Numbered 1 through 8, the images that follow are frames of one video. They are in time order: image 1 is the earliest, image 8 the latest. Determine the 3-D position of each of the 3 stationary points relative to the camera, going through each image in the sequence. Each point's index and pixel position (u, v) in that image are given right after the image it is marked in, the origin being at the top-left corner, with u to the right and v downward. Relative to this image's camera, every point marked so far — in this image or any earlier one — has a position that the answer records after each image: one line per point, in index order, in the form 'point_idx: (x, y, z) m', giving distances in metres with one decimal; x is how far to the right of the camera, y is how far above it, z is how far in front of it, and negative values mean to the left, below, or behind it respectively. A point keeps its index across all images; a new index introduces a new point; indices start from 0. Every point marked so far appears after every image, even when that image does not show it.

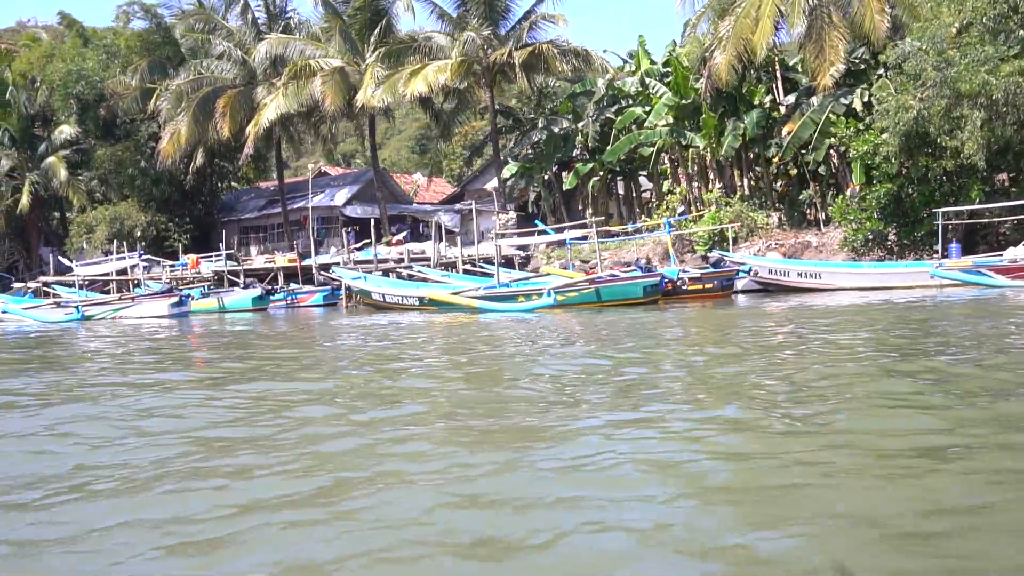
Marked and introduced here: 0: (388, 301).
0: (-2.7, -0.3, +18.9) m
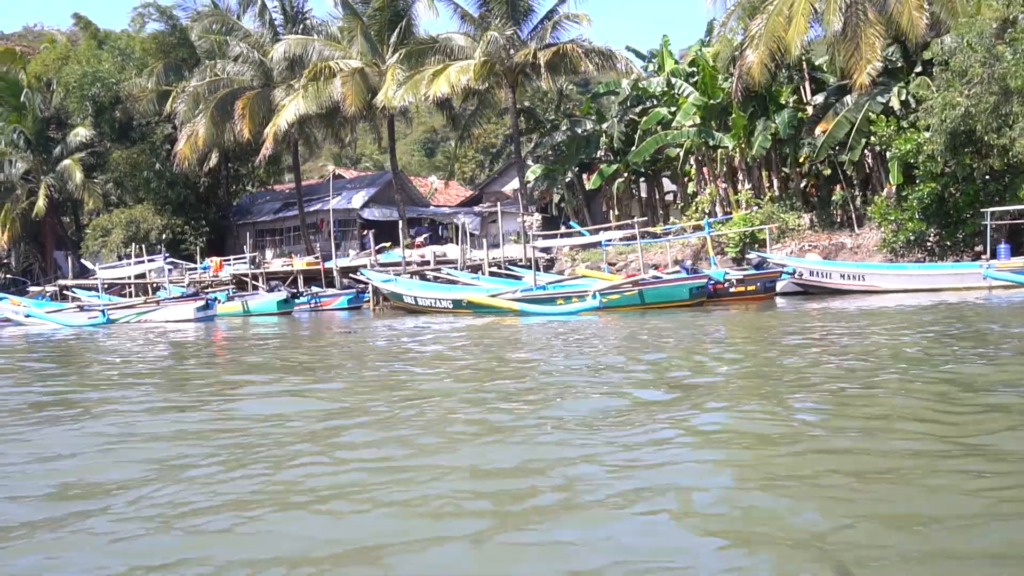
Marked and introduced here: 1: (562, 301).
0: (-1.9, -0.3, +18.6) m
1: (+1.1, -0.2, +16.6) m
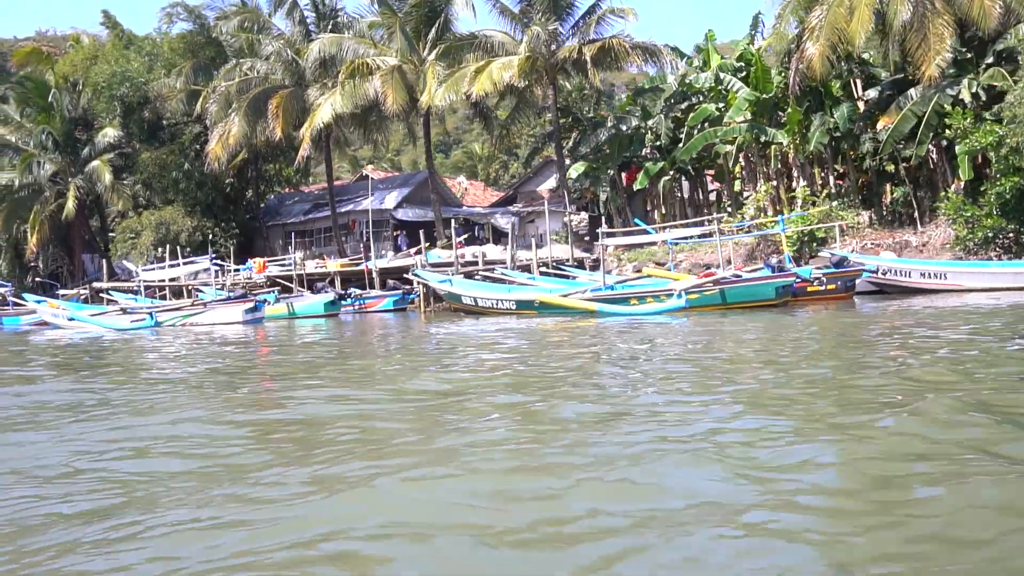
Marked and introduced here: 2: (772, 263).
0: (-0.6, -0.4, +18.0) m
1: (+2.4, -0.2, +15.9) m
2: (+4.9, +0.5, +15.9) m
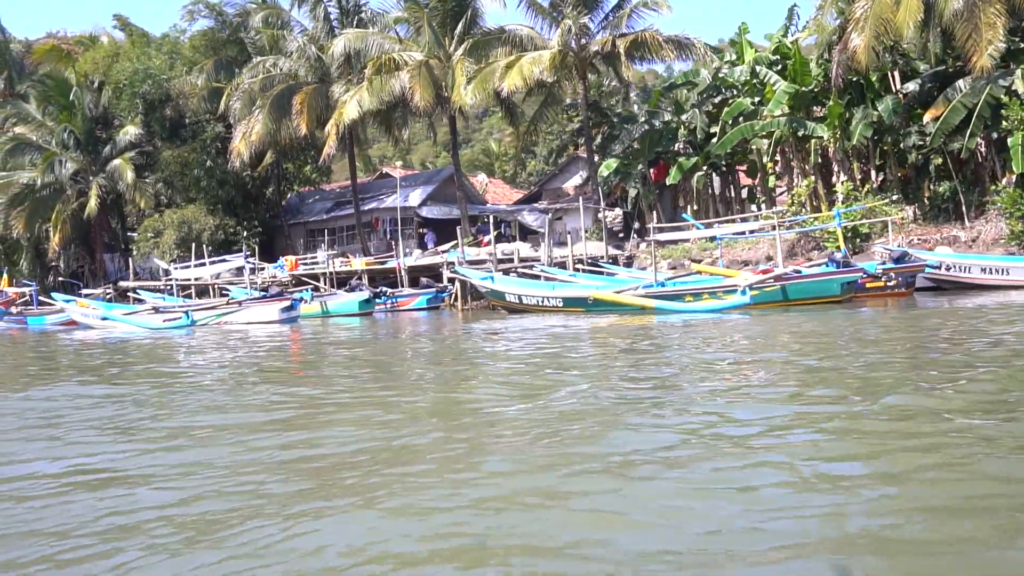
0: (+0.3, -0.3, +17.5) m
1: (+3.3, -0.2, +15.5) m
2: (+5.8, +0.5, +15.5) m
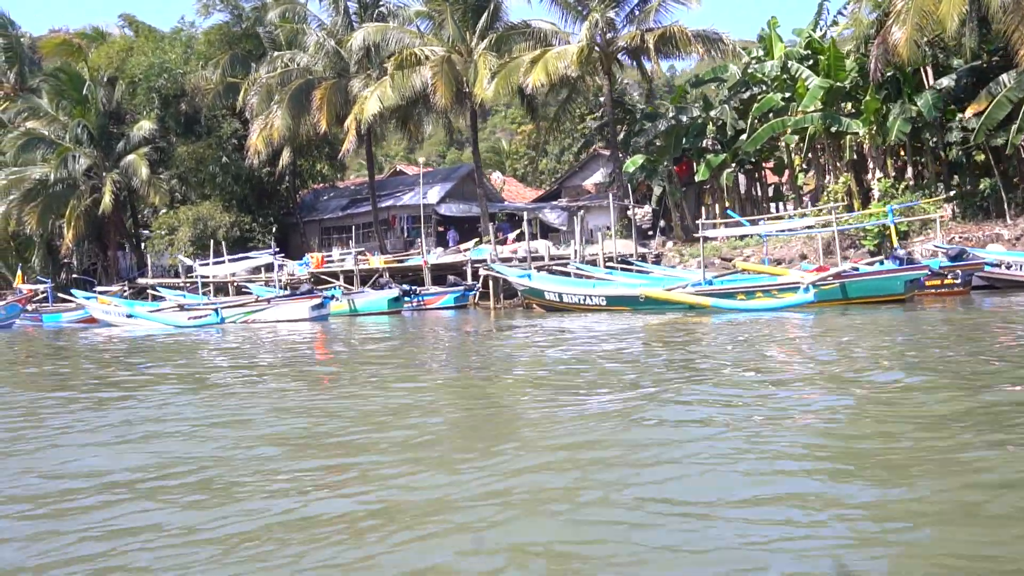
0: (+1.1, -0.3, +17.1) m
1: (+4.1, -0.1, +15.0) m
2: (+6.6, +0.6, +15.0) m
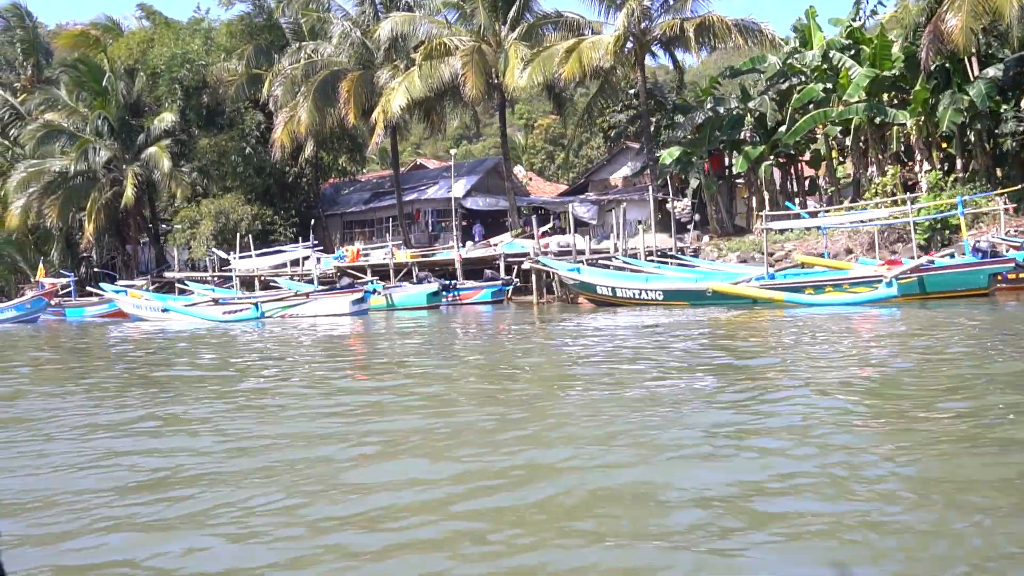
0: (+2.1, -0.1, +16.5) m
1: (+5.0, 0.0, +14.4) m
2: (+7.6, +0.7, +14.4) m
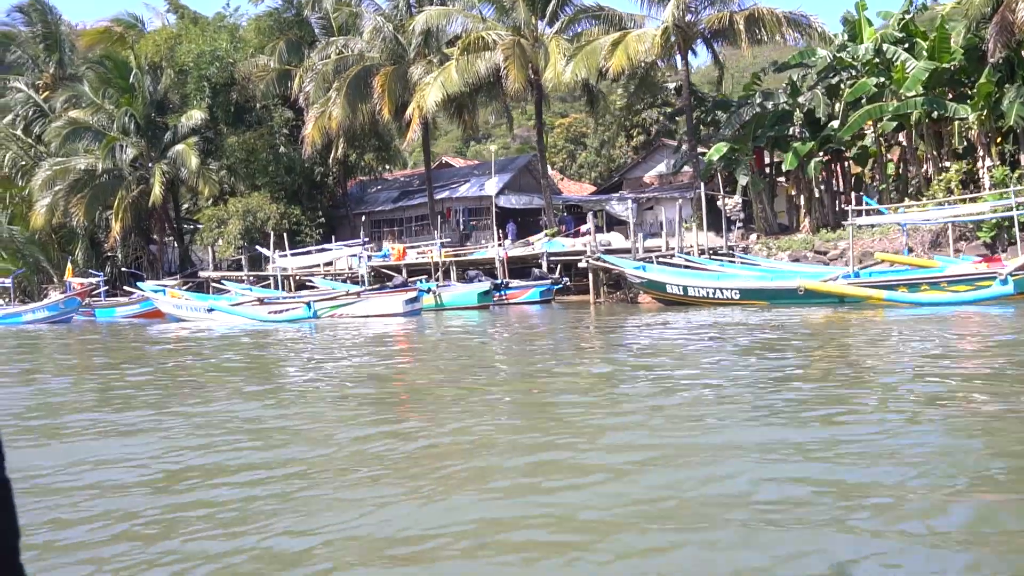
0: (+3.3, -0.1, +15.8) m
1: (+6.2, 0.0, +13.8) m
2: (+8.8, +0.7, +13.7) m
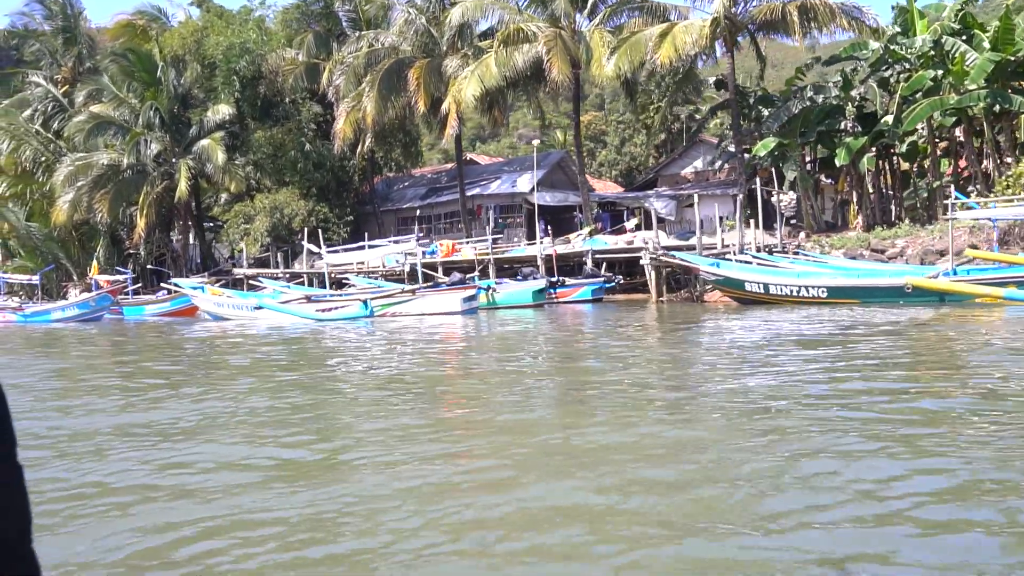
0: (+4.5, -0.1, +15.1) m
1: (+7.5, 0.0, +13.0) m
2: (+10.0, +0.7, +13.0) m
